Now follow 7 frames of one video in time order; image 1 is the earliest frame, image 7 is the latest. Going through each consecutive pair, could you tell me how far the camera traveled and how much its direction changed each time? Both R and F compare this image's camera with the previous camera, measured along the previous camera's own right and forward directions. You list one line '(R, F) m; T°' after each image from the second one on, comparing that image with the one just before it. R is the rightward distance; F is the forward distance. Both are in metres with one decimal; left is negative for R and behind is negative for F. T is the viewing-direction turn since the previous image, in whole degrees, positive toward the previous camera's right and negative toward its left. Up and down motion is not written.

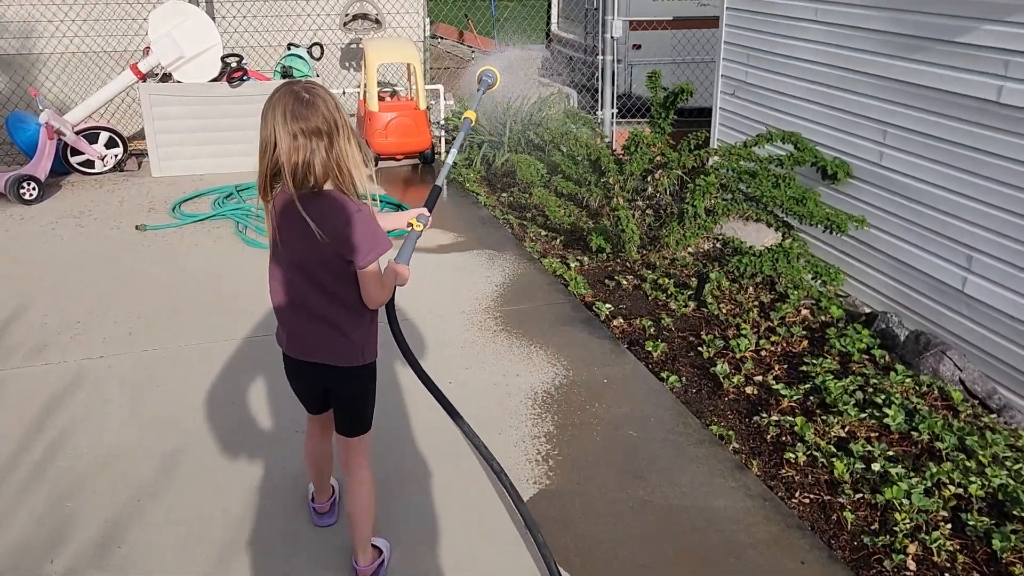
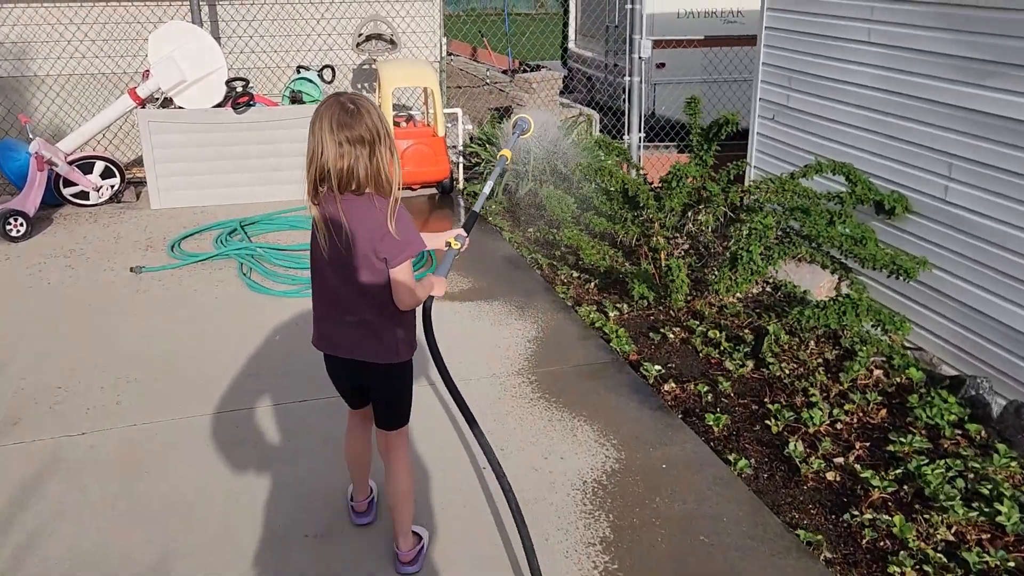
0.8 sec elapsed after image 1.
(-0.1, +0.4) m; 0°
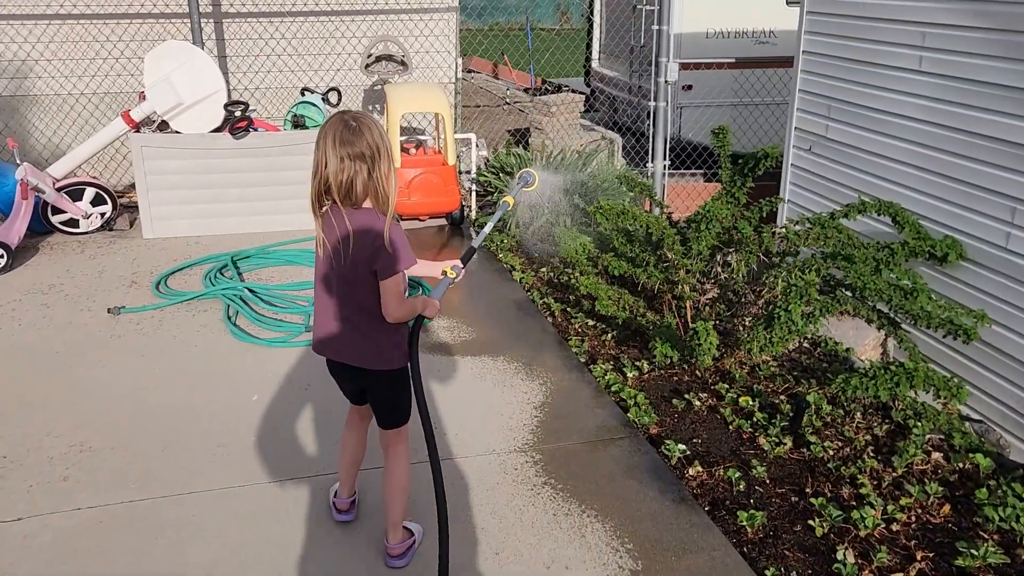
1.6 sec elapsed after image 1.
(+0.1, +0.4) m; -2°
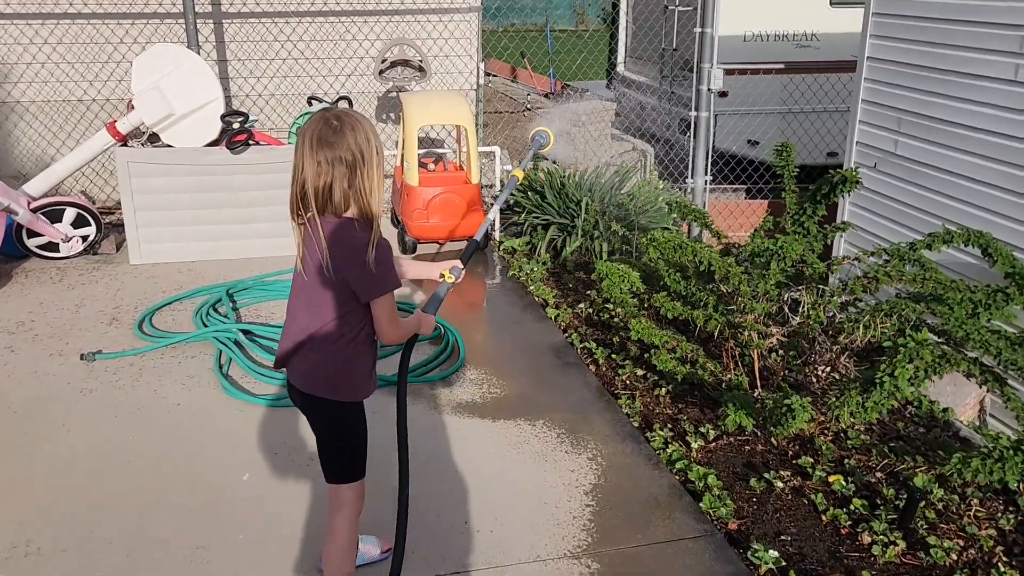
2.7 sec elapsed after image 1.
(-0.1, +0.6) m; -1°
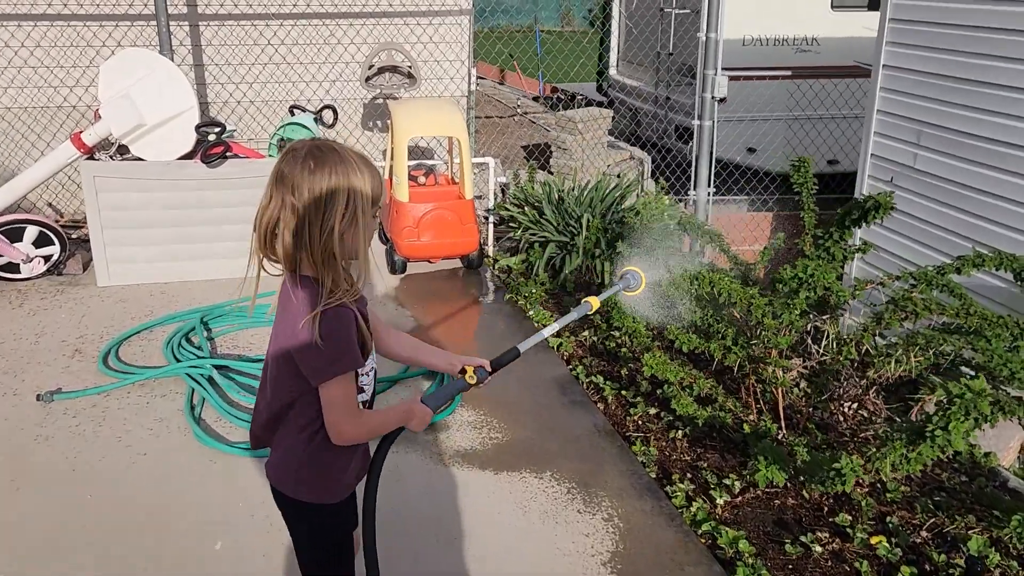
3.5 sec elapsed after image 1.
(-0.1, +0.3) m; +1°
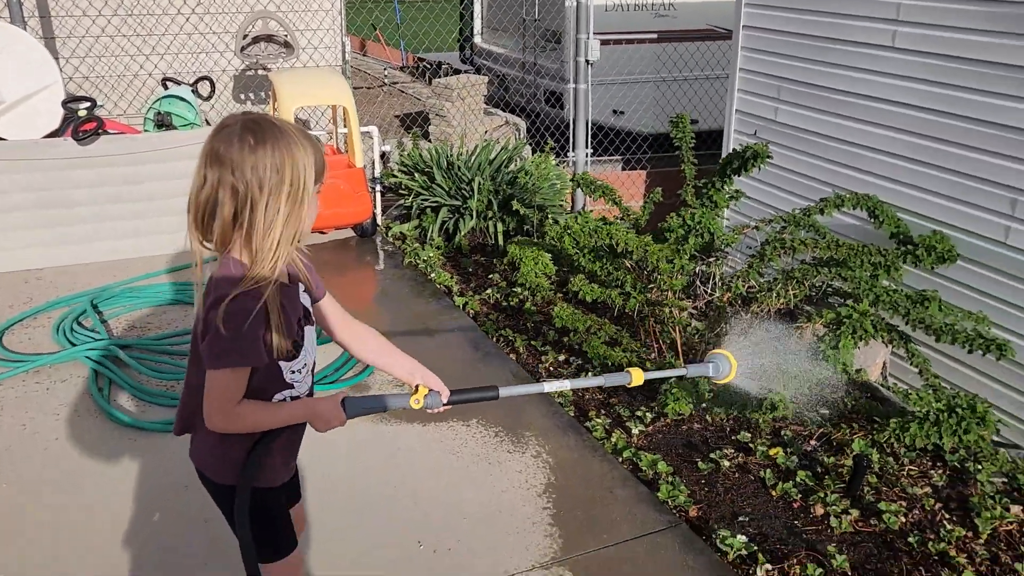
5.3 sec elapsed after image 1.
(-0.2, -0.1) m; +9°
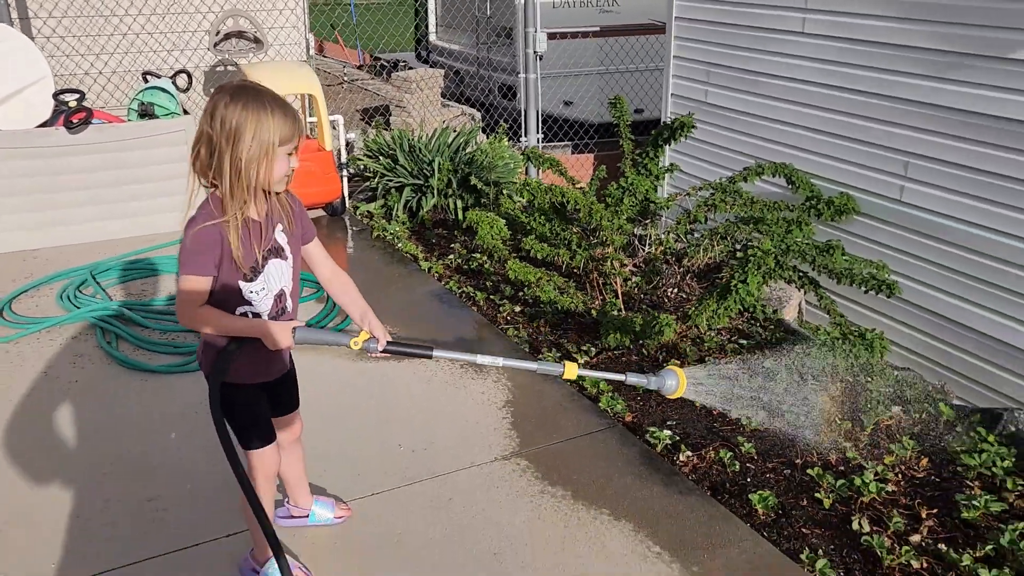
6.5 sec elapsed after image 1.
(0.0, -0.5) m; +3°
